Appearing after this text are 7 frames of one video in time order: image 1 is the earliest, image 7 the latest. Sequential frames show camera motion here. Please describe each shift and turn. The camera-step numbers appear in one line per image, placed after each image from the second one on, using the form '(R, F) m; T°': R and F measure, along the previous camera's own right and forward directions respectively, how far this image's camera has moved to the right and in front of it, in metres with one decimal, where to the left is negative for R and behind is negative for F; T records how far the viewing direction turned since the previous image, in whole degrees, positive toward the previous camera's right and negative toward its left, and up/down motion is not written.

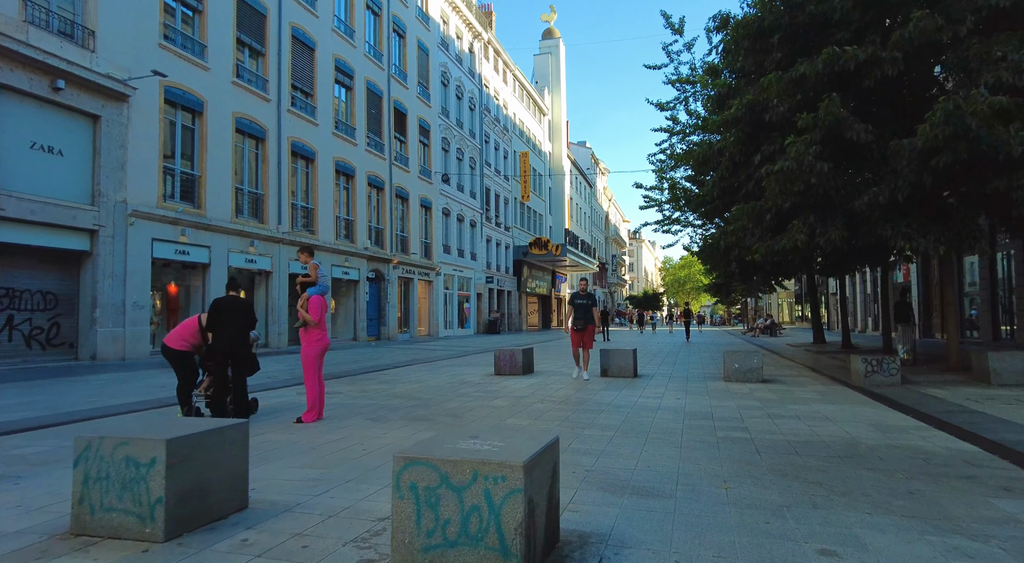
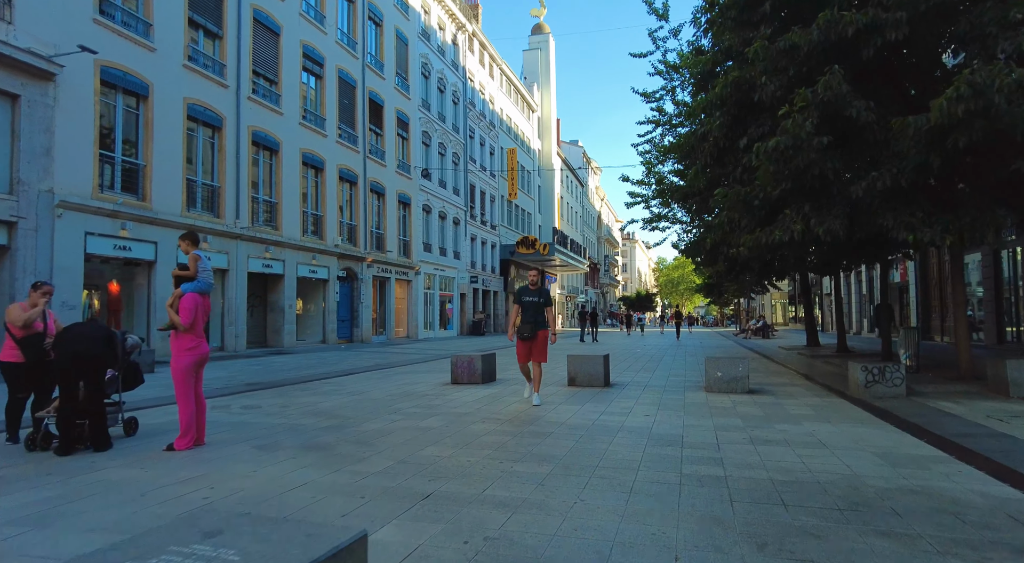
(+0.6, +1.3) m; 0°
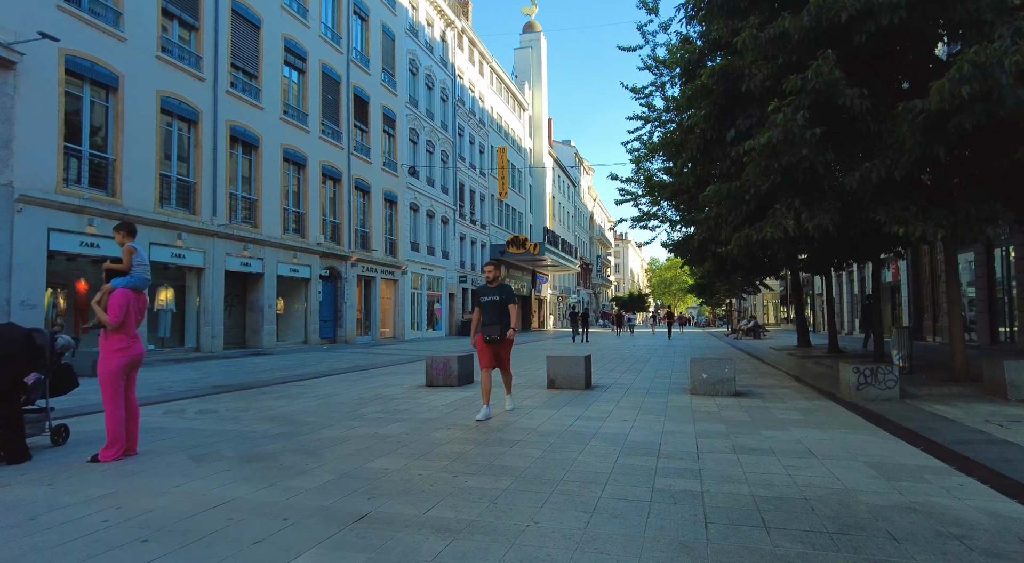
(+0.3, +0.5) m; +1°
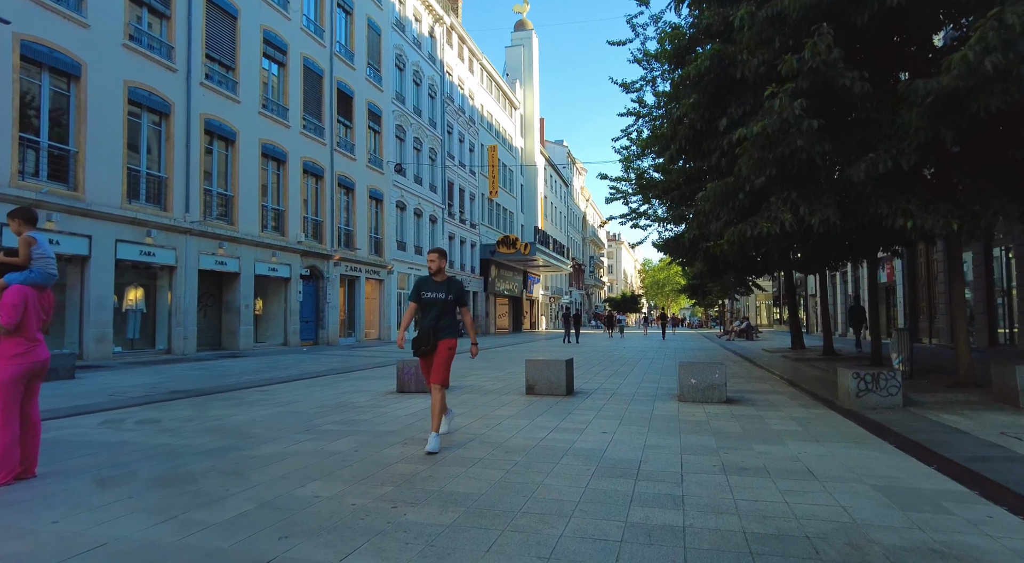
(+0.3, +0.7) m; +1°
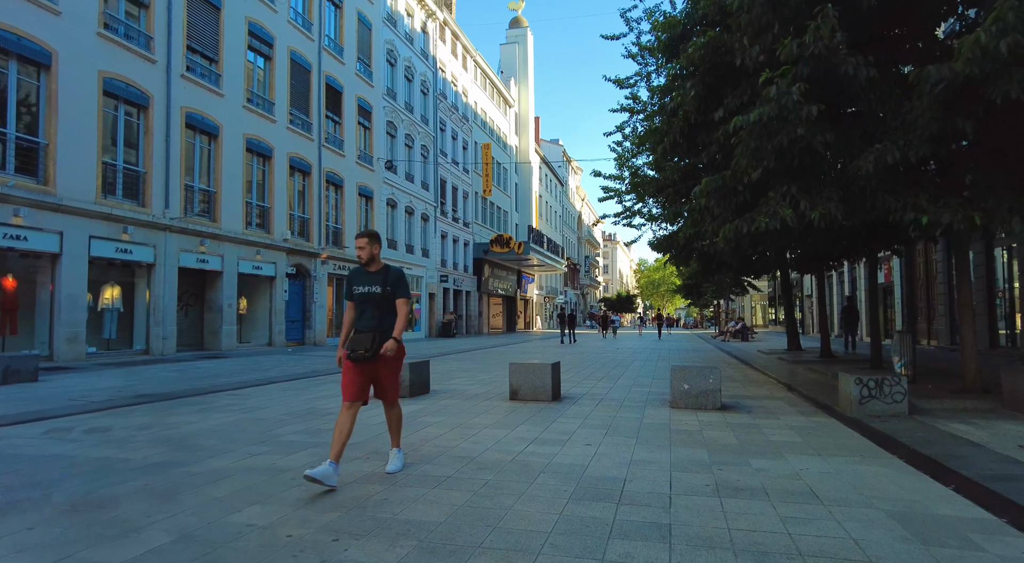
(+0.2, +0.5) m; 0°
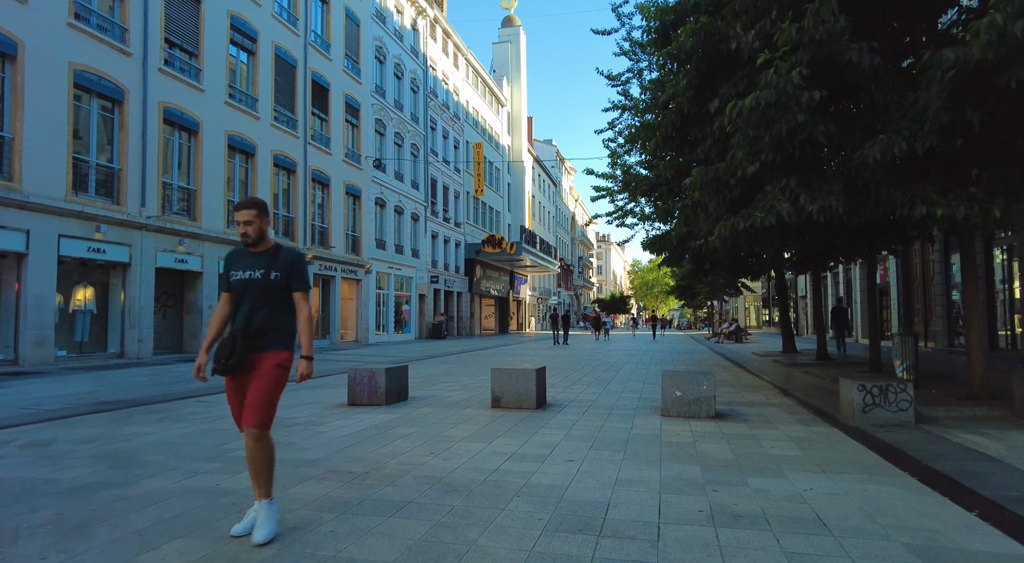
(+0.2, +0.5) m; +1°
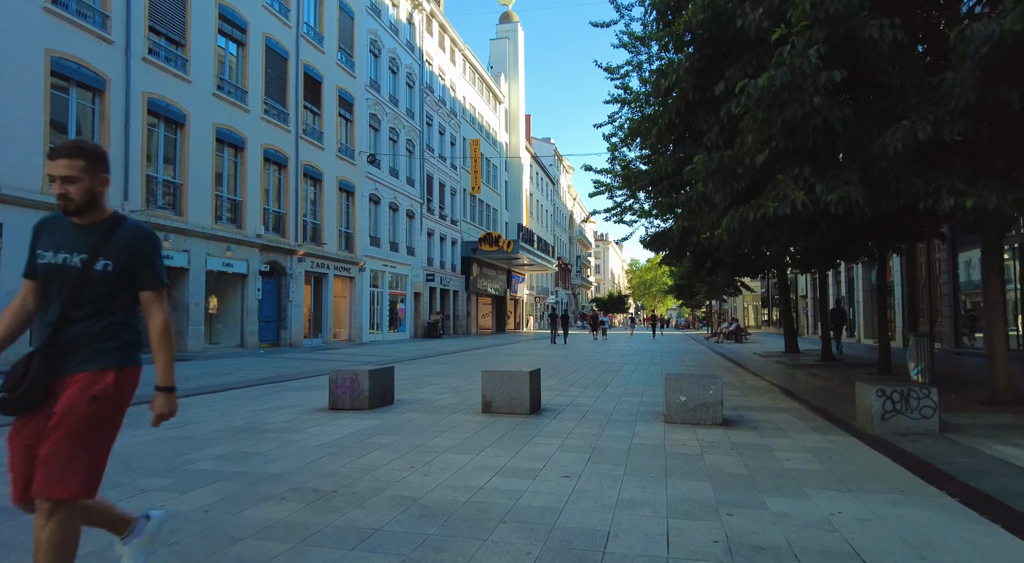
(+0.1, +0.6) m; 0°
